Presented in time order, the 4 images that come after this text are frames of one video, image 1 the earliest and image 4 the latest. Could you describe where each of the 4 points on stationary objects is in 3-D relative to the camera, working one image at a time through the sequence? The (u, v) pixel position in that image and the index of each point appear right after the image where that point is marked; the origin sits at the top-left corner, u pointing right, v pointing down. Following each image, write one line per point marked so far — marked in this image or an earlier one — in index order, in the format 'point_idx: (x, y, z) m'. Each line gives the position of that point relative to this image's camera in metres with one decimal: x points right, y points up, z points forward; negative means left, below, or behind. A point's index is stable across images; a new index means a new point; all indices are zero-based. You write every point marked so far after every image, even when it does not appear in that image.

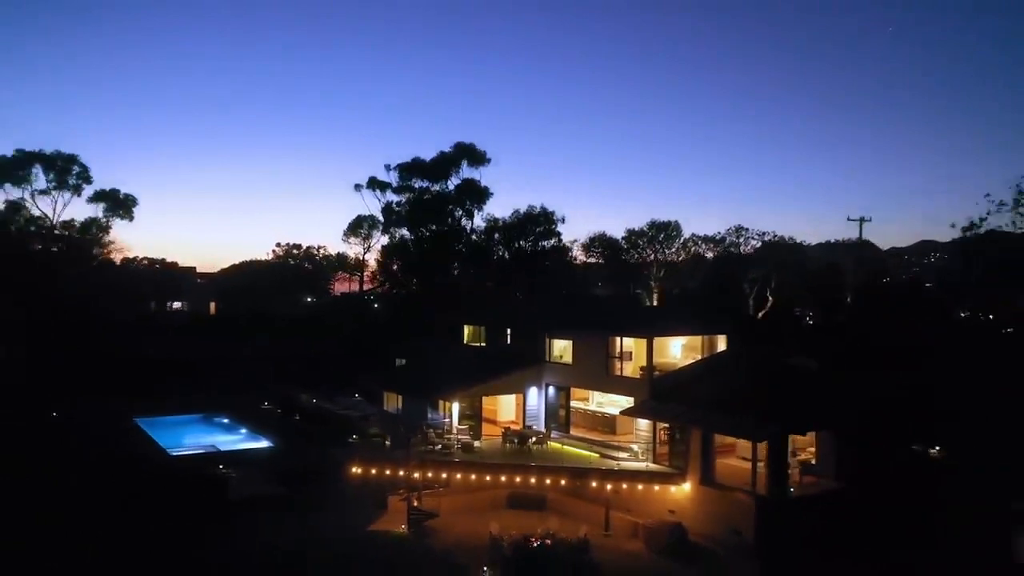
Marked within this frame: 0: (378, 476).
0: (-2.0, -2.9, +10.8) m
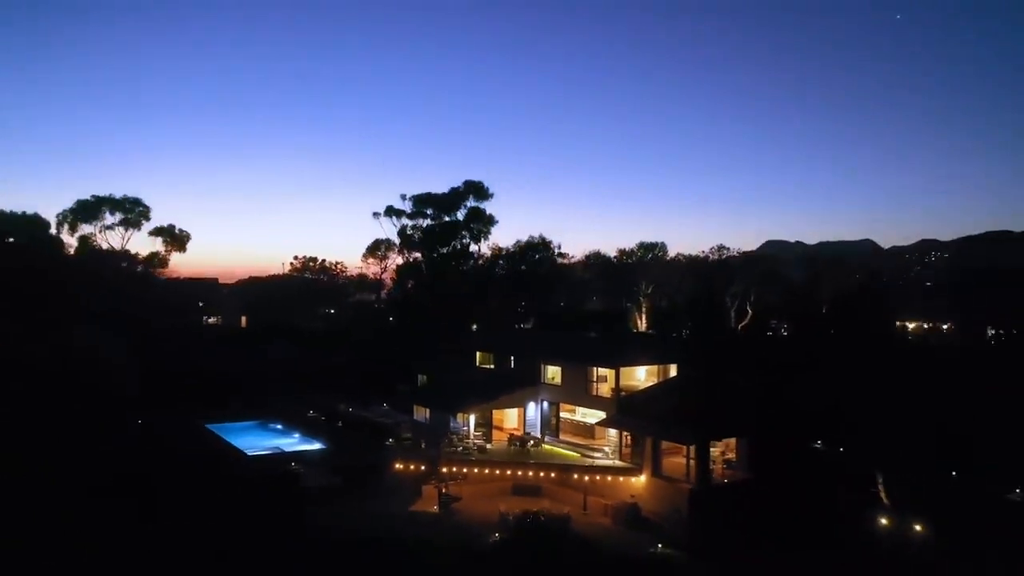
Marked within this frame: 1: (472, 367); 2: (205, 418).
0: (-1.9, -3.6, +14.0) m
1: (-1.0, -2.0, +18.0) m
2: (-8.2, -3.5, +19.0) m
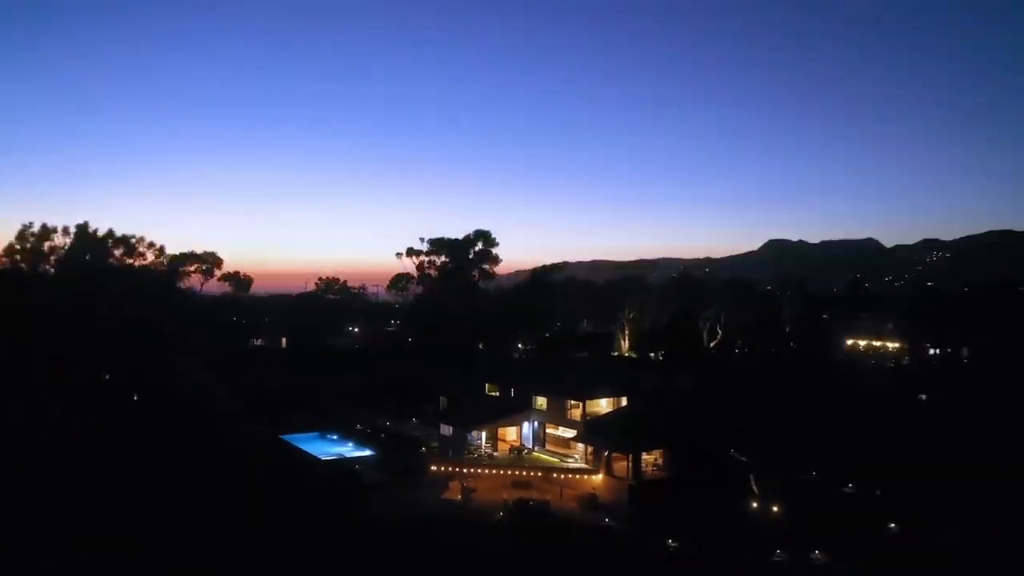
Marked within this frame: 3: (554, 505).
0: (-1.9, -5.1, +19.6) m
1: (-1.0, -3.4, +23.6) m
2: (-8.2, -4.9, +24.6) m
3: (+1.0, -5.4, +17.5) m
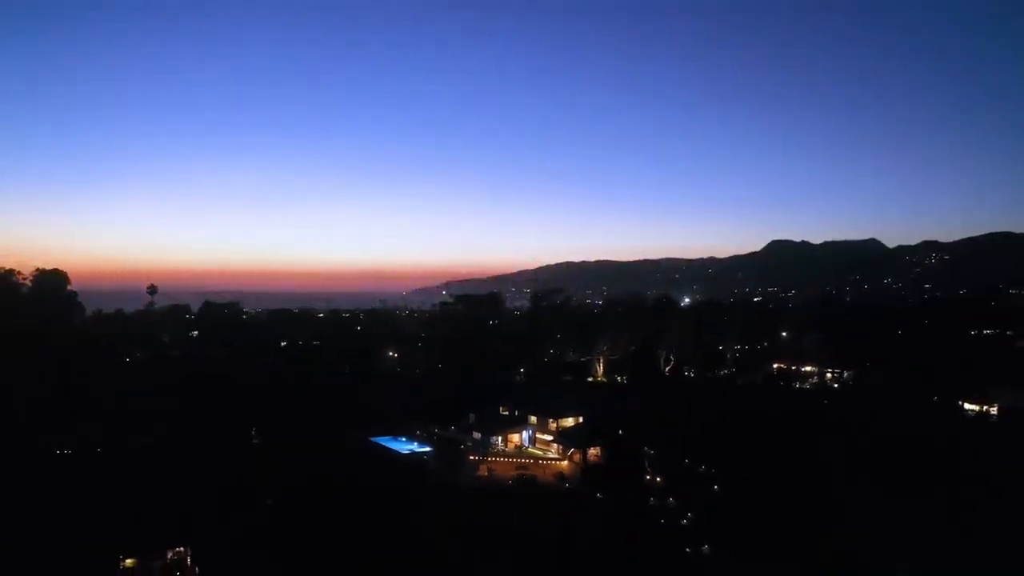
0: (-1.7, -8.0, +33.2) m
1: (-0.8, -6.4, +37.1) m
2: (-8.0, -7.9, +38.2) m
3: (+1.2, -8.4, +31.0) m
